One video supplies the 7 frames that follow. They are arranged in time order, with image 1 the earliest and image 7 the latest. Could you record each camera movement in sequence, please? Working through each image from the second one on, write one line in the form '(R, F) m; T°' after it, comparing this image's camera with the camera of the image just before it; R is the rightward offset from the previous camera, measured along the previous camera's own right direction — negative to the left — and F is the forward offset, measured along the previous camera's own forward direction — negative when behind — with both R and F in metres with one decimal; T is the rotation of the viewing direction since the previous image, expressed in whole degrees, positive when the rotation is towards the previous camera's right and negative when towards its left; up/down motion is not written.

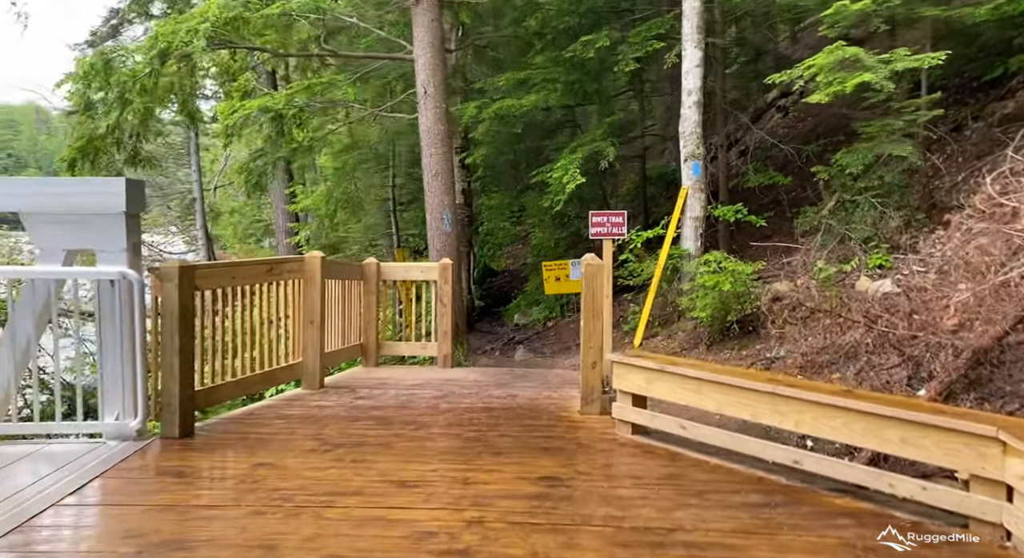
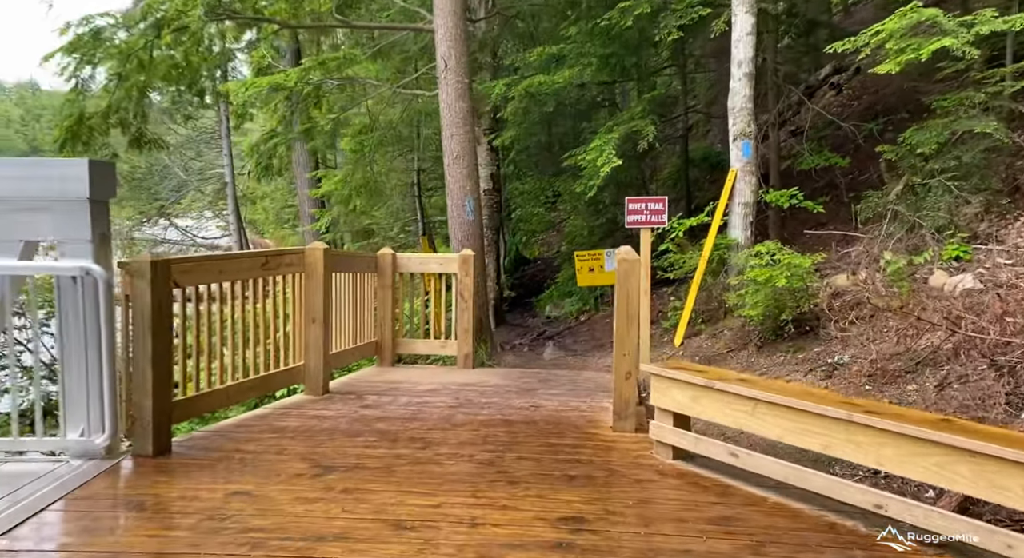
(+0.1, +0.8) m; -2°
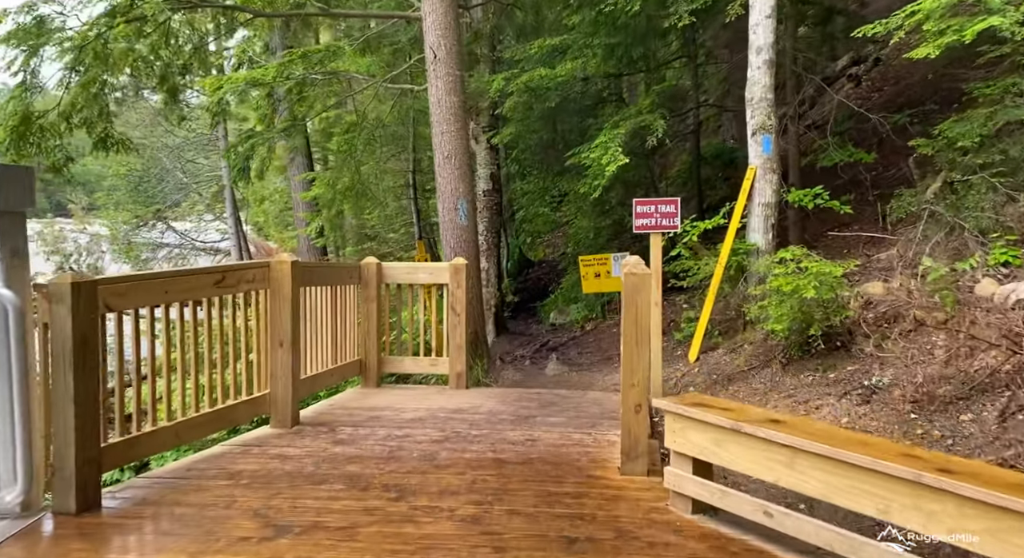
(+0.1, +0.8) m; -1°
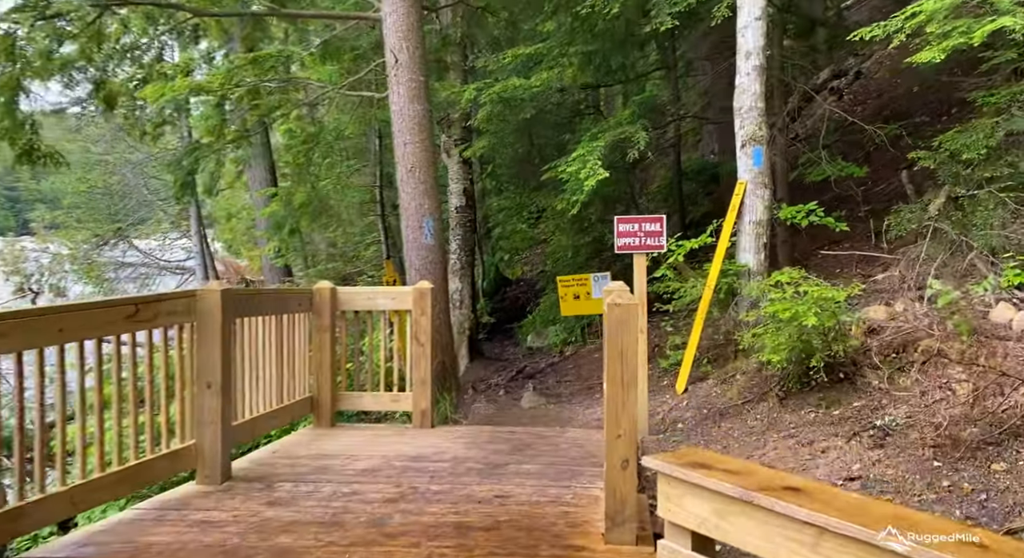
(+0.1, +0.7) m; +1°
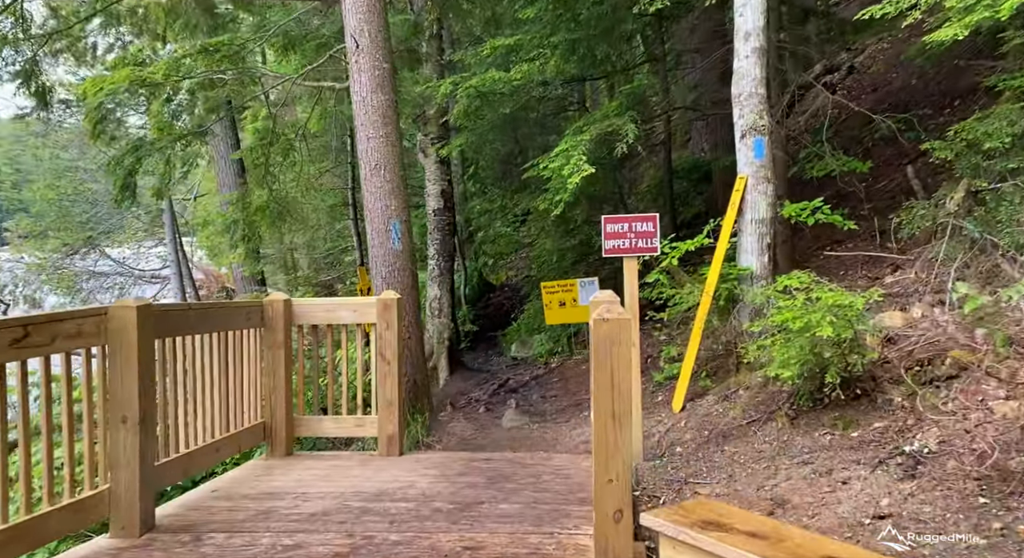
(+0.1, +0.7) m; +1°
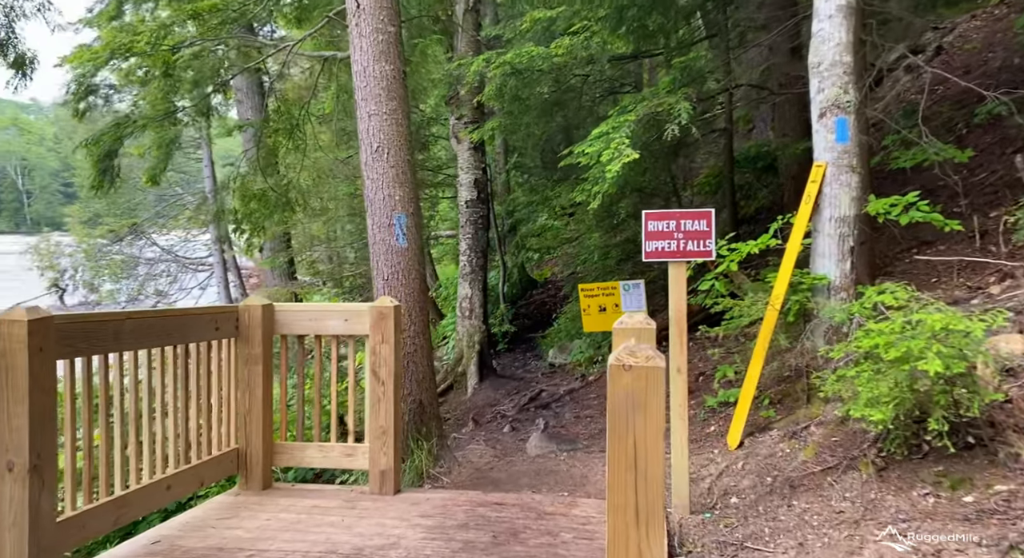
(+0.2, +1.1) m; -3°
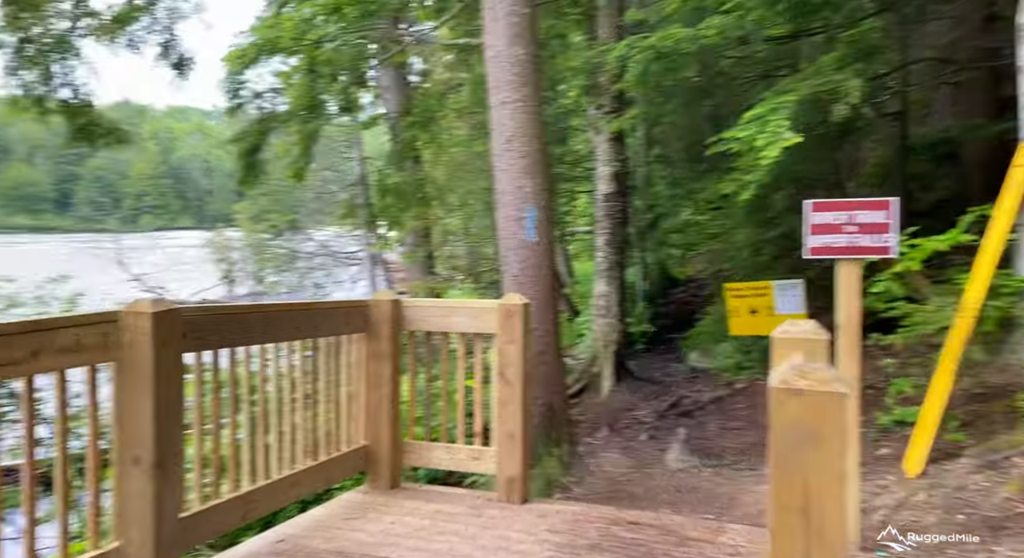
(0.0, +0.5) m; -8°
